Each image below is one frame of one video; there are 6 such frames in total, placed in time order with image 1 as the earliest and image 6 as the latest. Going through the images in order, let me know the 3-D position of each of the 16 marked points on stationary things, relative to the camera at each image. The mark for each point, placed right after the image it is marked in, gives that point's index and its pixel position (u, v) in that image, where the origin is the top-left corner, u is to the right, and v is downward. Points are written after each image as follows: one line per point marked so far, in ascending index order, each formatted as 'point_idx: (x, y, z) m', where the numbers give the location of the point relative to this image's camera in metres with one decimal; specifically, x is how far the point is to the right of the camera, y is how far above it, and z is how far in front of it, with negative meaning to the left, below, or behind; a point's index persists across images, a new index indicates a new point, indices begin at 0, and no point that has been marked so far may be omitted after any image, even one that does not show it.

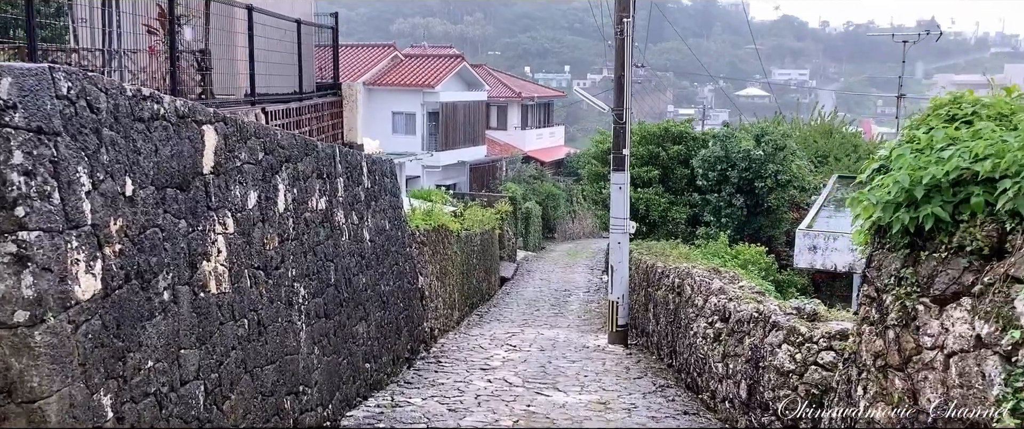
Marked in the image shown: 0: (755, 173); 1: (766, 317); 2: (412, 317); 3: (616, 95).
0: (+4.5, +0.8, +15.5) m
1: (+1.9, -0.8, +6.1) m
2: (-1.3, -1.4, +11.1) m
3: (+1.6, +1.8, +12.4) m
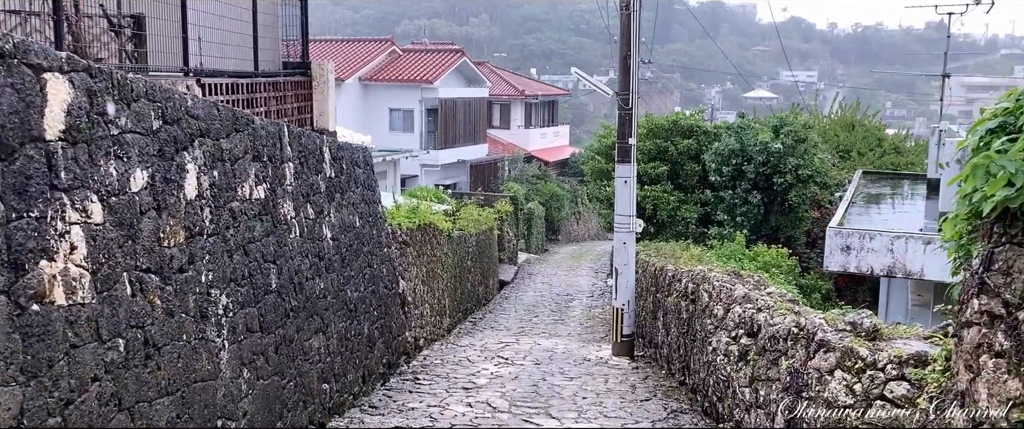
0: (+4.5, +0.8, +14.2) m
1: (+1.7, -0.7, +4.8) m
2: (-1.4, -1.3, +9.8) m
3: (+1.5, +1.8, +11.1) m
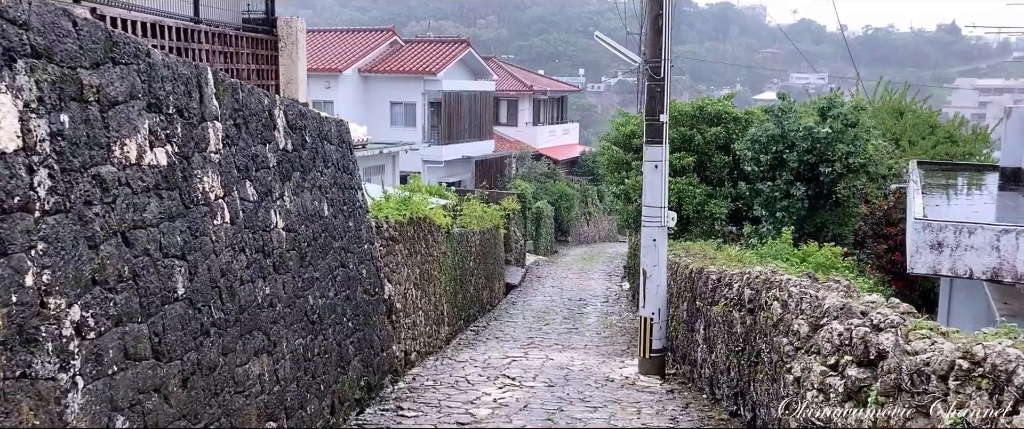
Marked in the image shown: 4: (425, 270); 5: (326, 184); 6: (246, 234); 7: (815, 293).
0: (+4.6, +0.9, +12.4) m
1: (+1.8, -0.6, +3.0) m
2: (-1.4, -1.2, +8.0) m
3: (+1.6, +1.9, +9.3) m
4: (-1.1, -0.7, +10.8) m
5: (-1.6, +0.3, +7.1) m
6: (-1.6, -0.1, +5.1) m
7: (+1.9, -0.5, +5.3) m
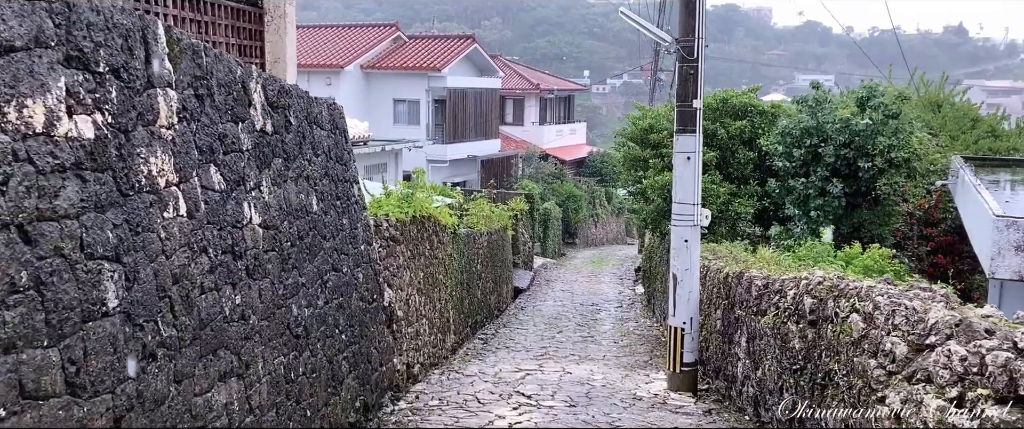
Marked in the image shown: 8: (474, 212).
0: (+4.7, +0.9, +11.4) m
1: (+1.9, -0.5, +2.0) m
2: (-1.2, -1.2, +7.1) m
3: (+1.7, +1.9, +8.3) m
4: (-1.0, -0.7, +9.8) m
5: (-1.4, +0.3, +6.1) m
6: (-1.5, -0.1, +4.2) m
7: (+2.1, -0.5, +4.3) m
8: (-0.7, 0.0, +14.8) m
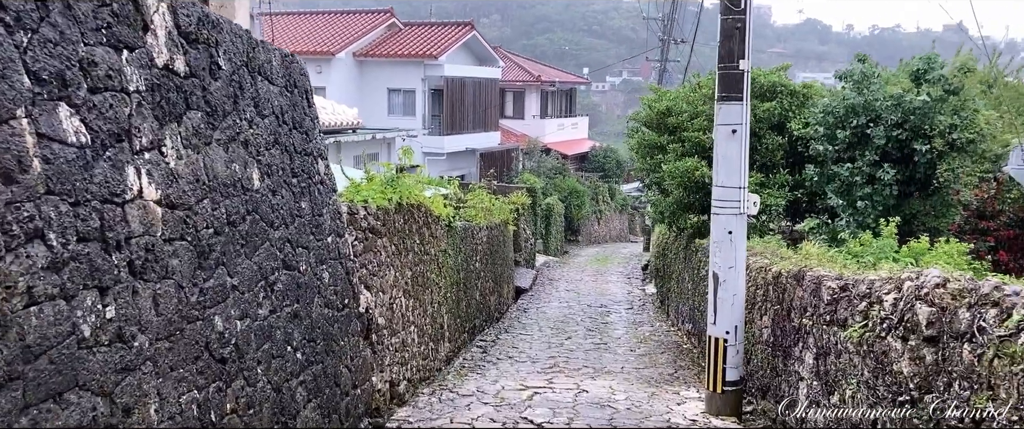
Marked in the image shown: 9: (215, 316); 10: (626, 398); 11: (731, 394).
0: (+4.8, +1.0, +9.9) m
1: (+1.9, -0.4, +0.5) m
2: (-1.2, -1.0, +5.5) m
3: (+1.7, +2.1, +6.8) m
4: (-0.9, -0.6, +8.3) m
5: (-1.4, +0.4, +4.6) m
6: (-1.5, 0.0, +2.6) m
7: (+2.1, -0.4, +2.8) m
8: (-0.6, +0.2, +13.3) m
9: (-1.3, -0.5, +3.8) m
10: (+1.0, -1.6, +7.5) m
11: (+1.8, -1.5, +6.9) m
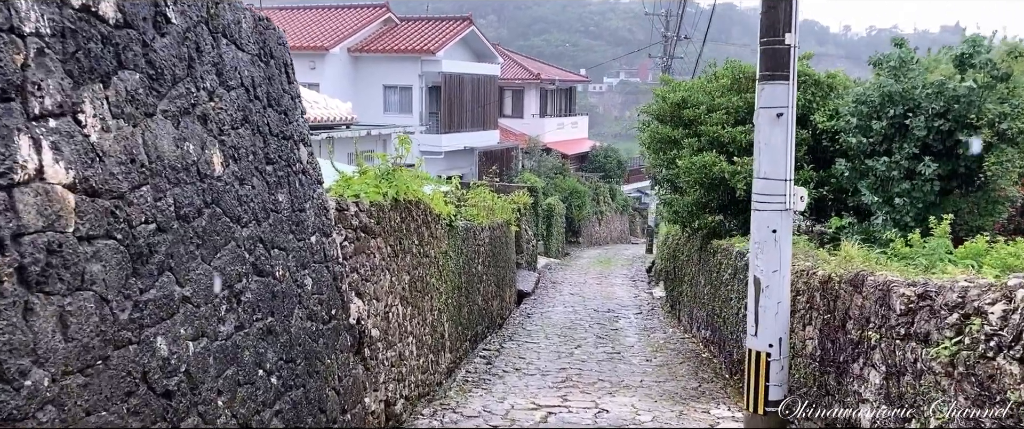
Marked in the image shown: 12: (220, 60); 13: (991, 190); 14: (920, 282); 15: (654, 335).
0: (+4.9, +1.0, +9.0) m
1: (+2.0, -0.4, -0.3) m
2: (-1.1, -1.0, +4.7) m
3: (+1.8, +2.1, +5.9) m
4: (-0.9, -0.6, +7.5) m
5: (-1.3, +0.4, +3.7) m
6: (-1.4, +0.1, +1.8) m
7: (+2.2, -0.3, +2.0) m
8: (-0.6, +0.2, +12.4) m
9: (-1.2, -0.4, +2.9) m
10: (+1.1, -1.6, +6.6) m
11: (+1.9, -1.5, +6.0) m
12: (-1.3, +0.7, +3.8) m
13: (+5.4, +0.3, +9.4) m
14: (+2.3, -0.4, +4.7) m
15: (+2.2, -1.8, +12.7) m
